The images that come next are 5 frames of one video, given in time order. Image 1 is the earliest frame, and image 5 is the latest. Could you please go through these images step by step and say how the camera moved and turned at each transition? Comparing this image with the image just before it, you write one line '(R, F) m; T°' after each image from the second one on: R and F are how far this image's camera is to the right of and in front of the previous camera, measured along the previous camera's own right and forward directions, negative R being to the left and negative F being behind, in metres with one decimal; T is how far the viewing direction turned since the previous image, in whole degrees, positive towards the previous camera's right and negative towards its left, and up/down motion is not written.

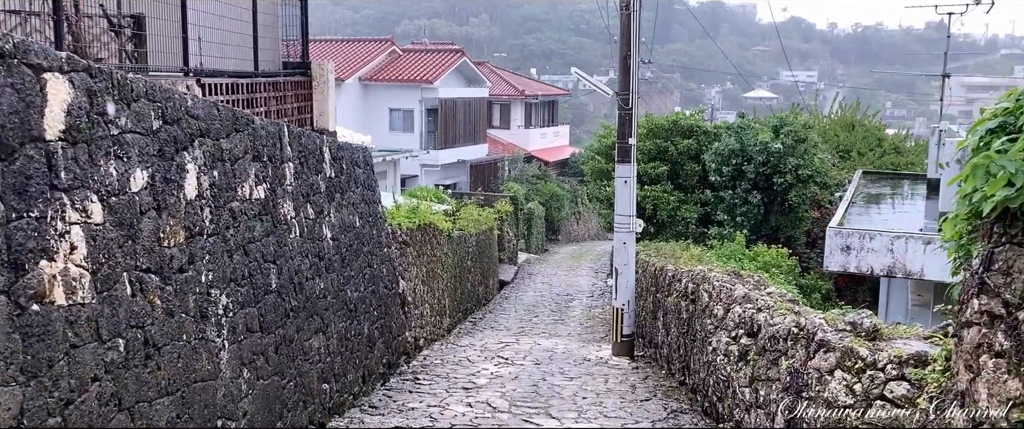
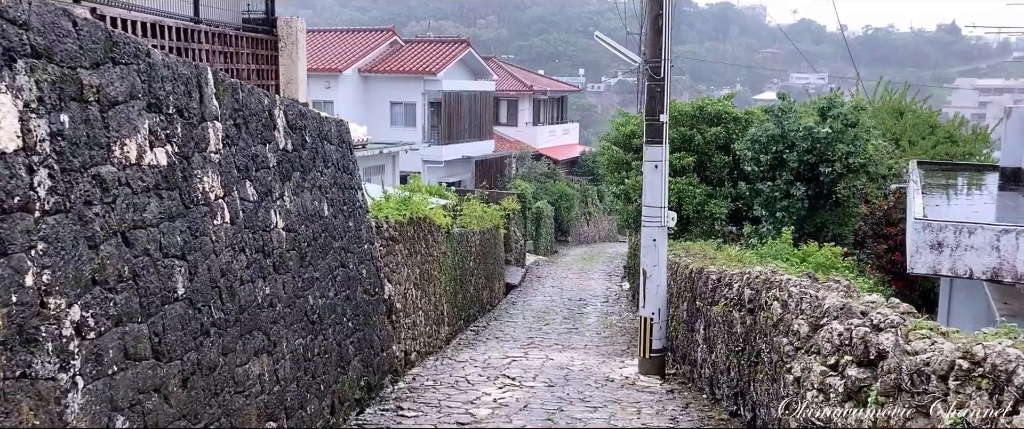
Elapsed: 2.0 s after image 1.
(0.0, +1.8) m; 0°
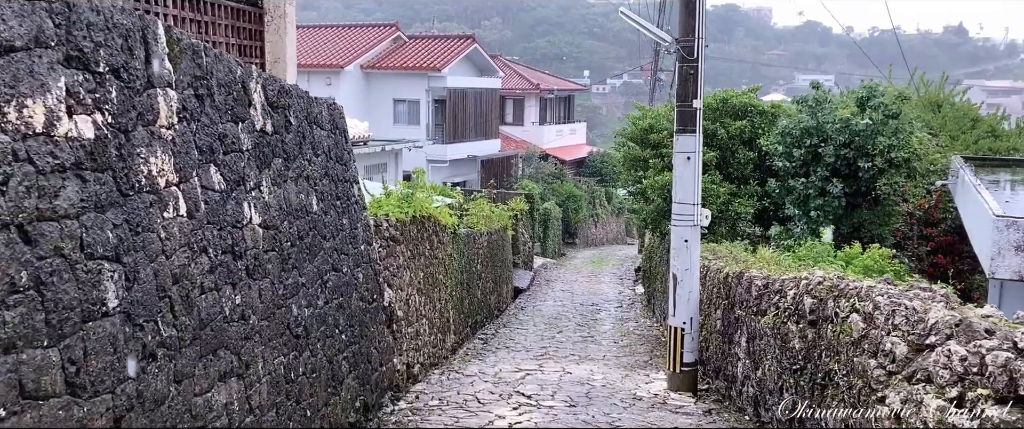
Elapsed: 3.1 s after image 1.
(-0.1, +1.0) m; 0°
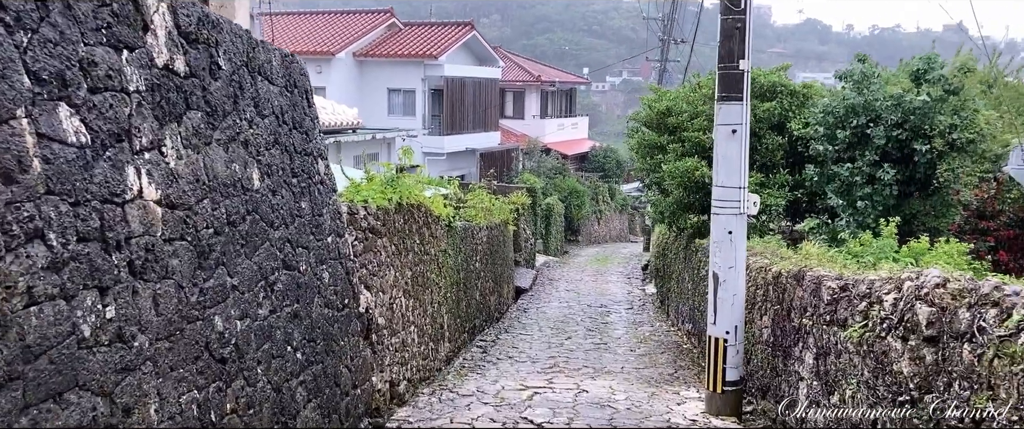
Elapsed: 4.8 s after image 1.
(-0.1, +1.5) m; 0°
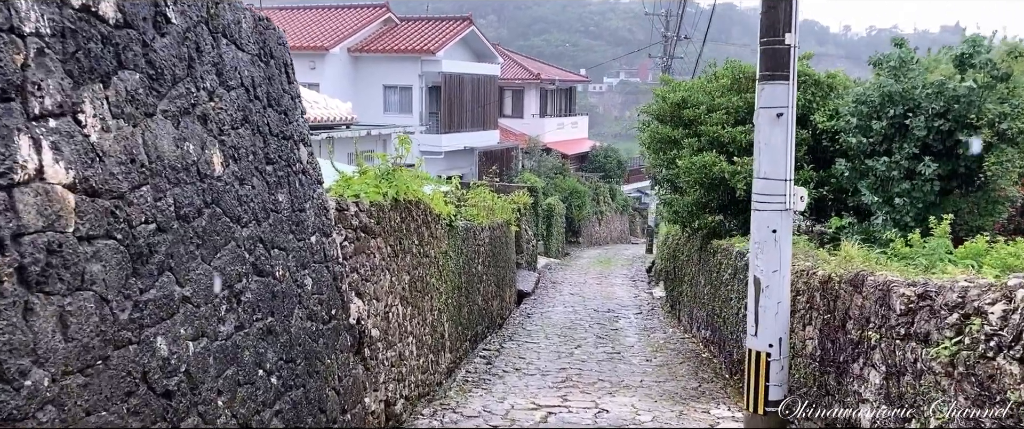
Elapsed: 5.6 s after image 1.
(-0.1, +0.9) m; 0°
